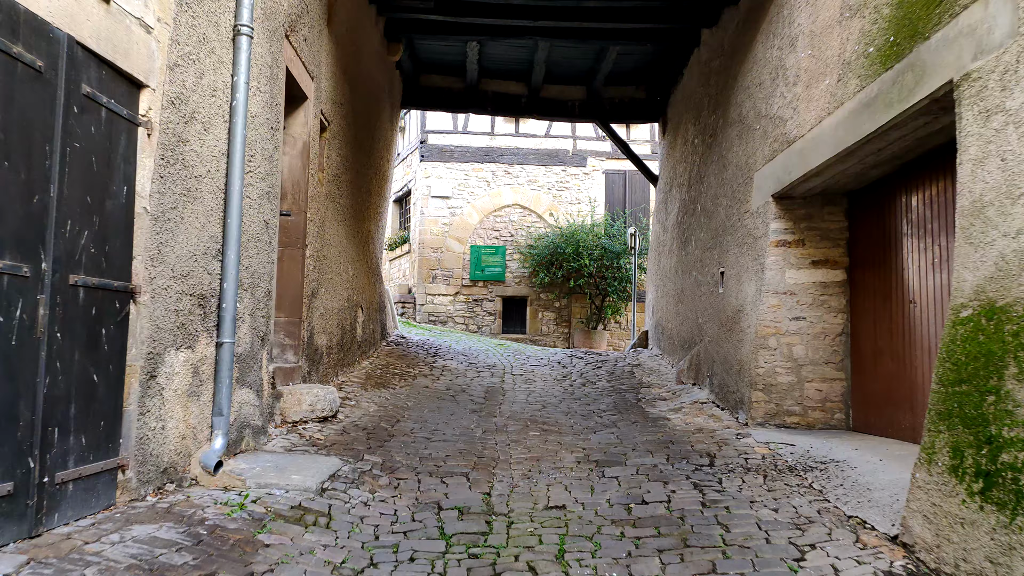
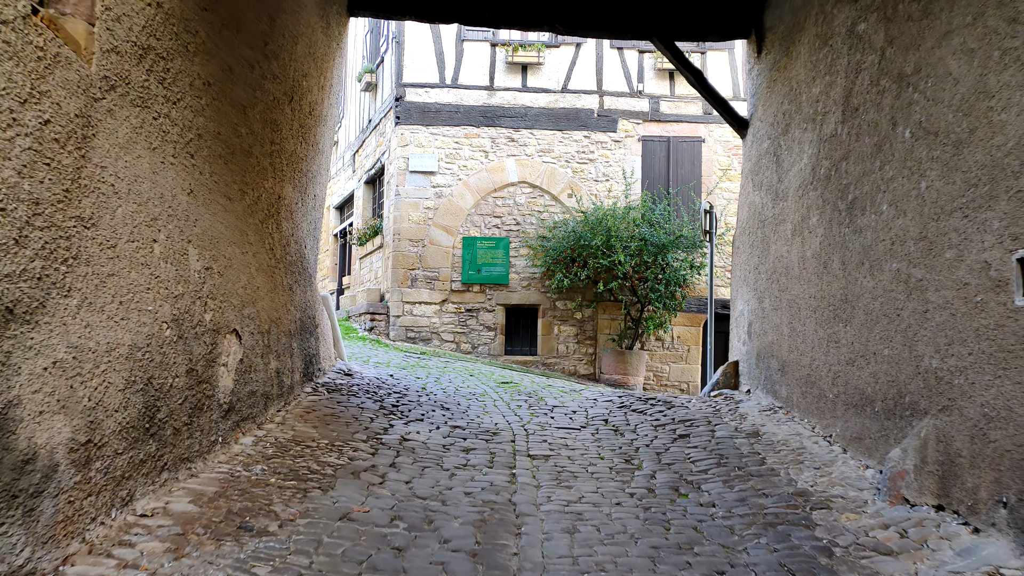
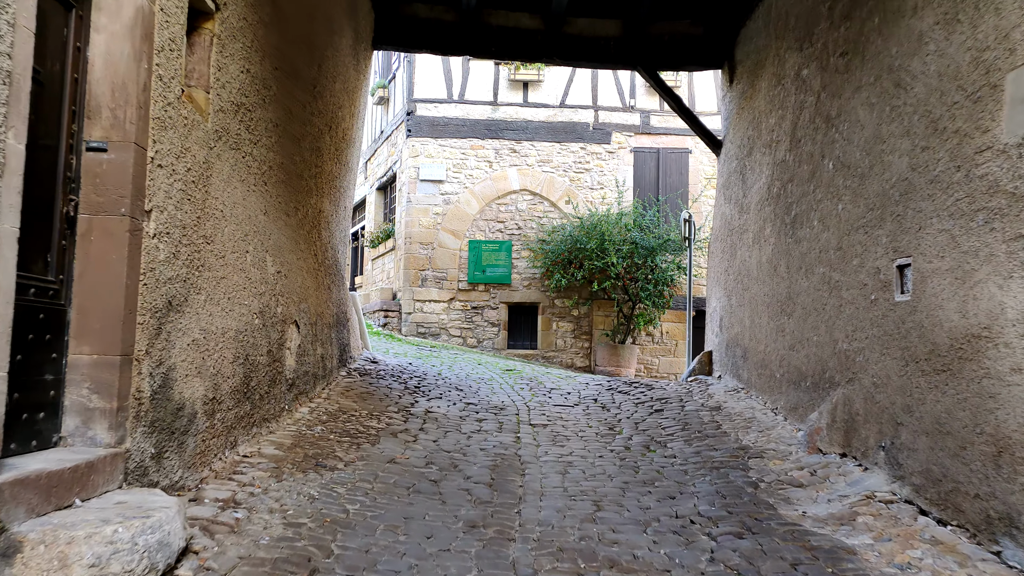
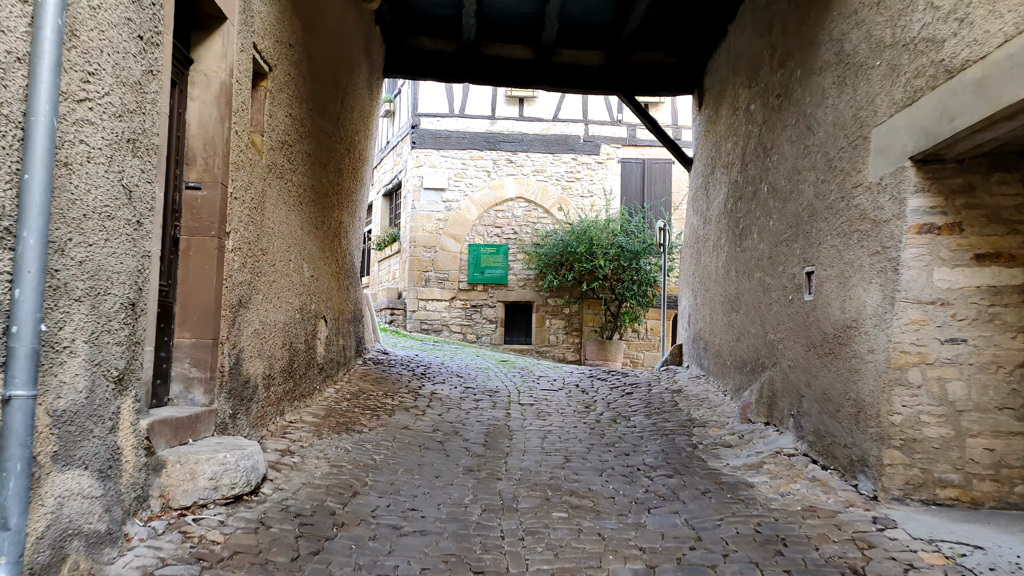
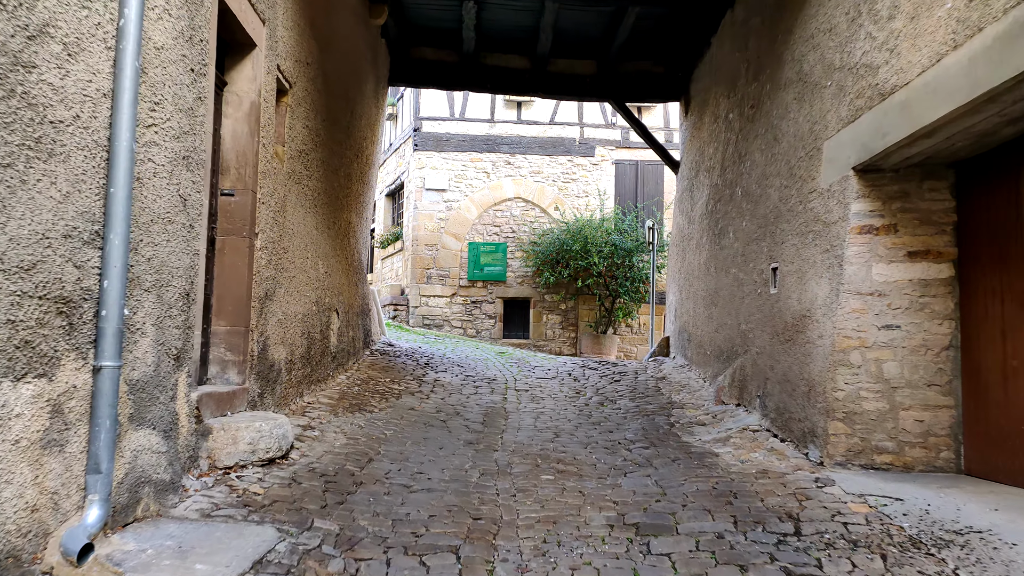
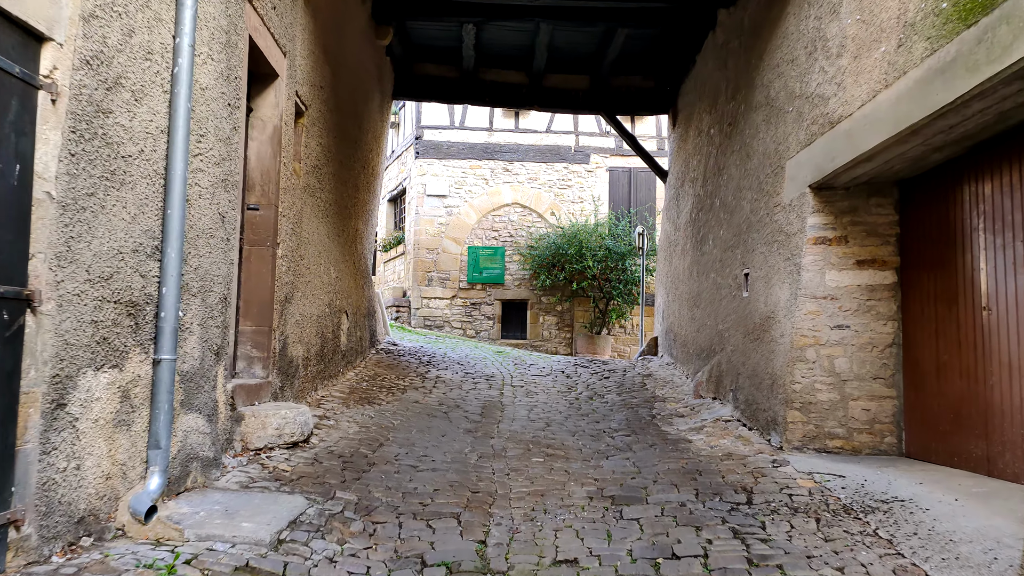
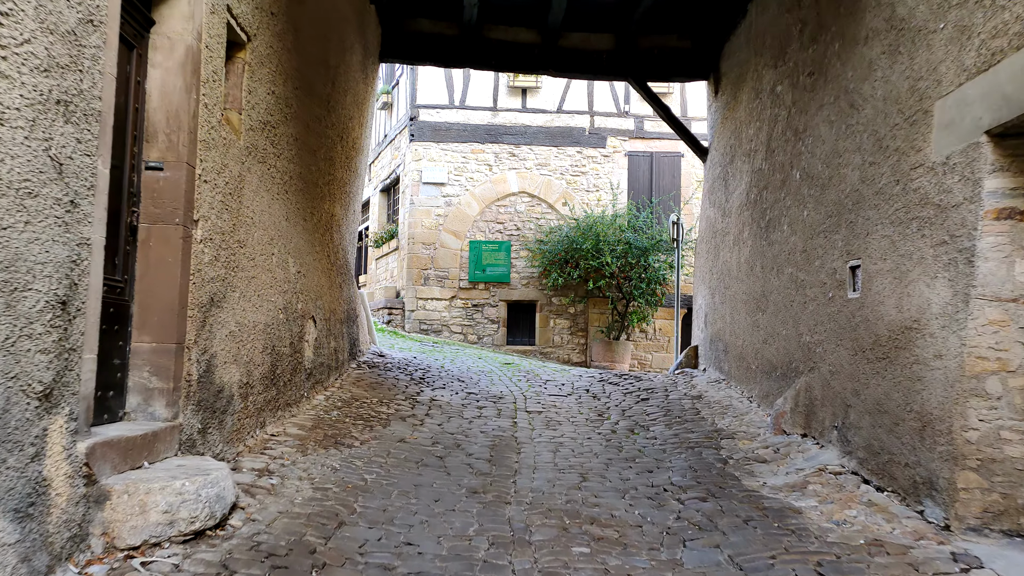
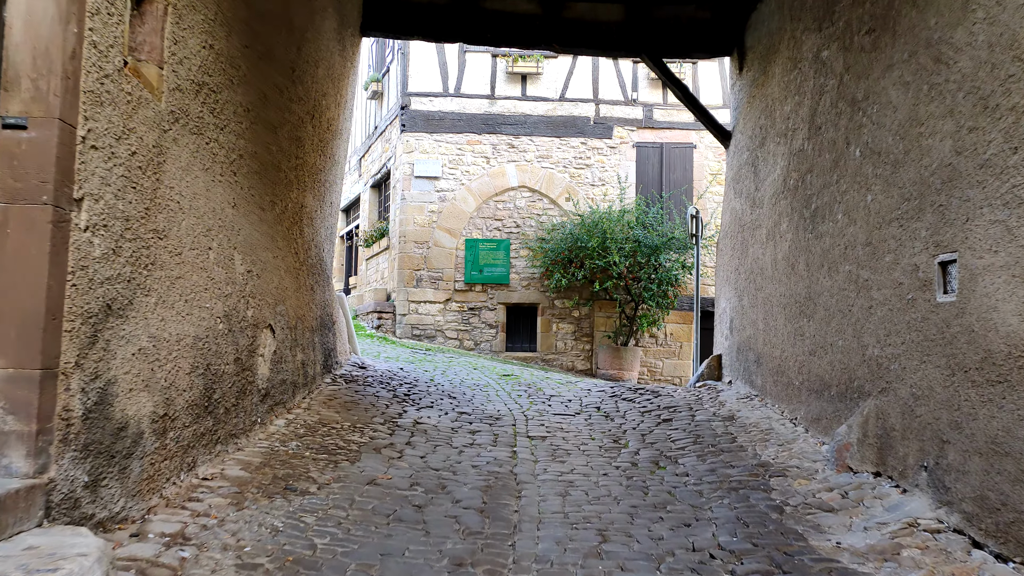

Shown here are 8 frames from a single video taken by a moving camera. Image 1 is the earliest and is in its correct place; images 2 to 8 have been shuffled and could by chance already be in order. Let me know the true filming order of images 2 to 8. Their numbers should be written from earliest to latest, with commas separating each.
6, 5, 4, 7, 3, 8, 2
